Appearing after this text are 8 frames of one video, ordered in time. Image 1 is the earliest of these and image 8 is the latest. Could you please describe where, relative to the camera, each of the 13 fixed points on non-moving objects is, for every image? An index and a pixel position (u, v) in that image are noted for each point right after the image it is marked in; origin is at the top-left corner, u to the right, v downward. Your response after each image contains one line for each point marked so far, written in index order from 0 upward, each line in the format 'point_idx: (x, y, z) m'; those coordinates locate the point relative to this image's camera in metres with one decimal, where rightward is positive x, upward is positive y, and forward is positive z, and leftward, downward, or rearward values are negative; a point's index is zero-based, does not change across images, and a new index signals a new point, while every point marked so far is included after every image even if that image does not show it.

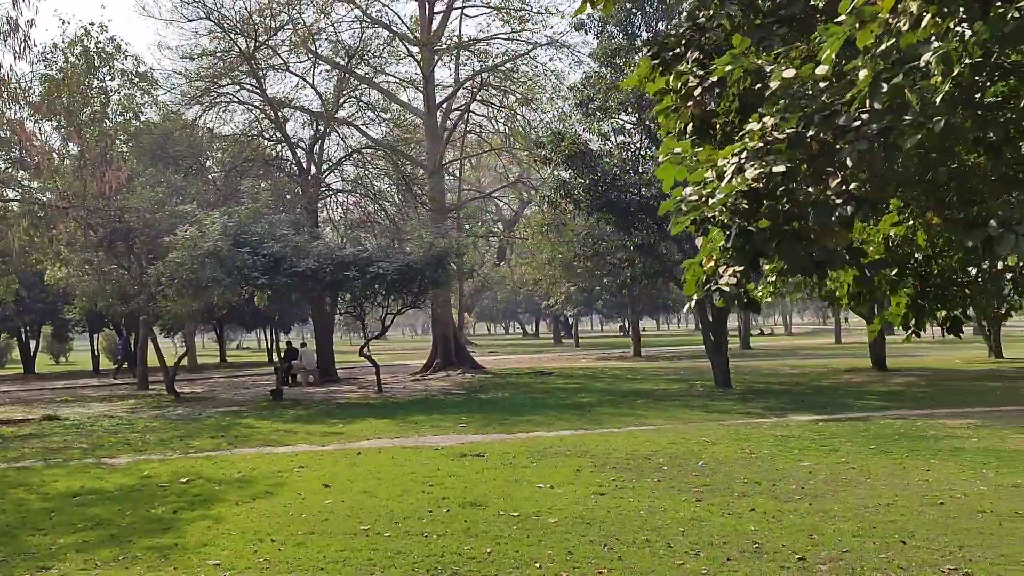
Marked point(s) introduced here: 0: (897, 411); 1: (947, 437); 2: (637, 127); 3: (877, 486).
0: (+6.5, -2.1, +15.0) m
1: (+5.7, -2.0, +11.7) m
2: (+2.7, +3.6, +19.5) m
3: (+3.6, -2.0, +8.8) m
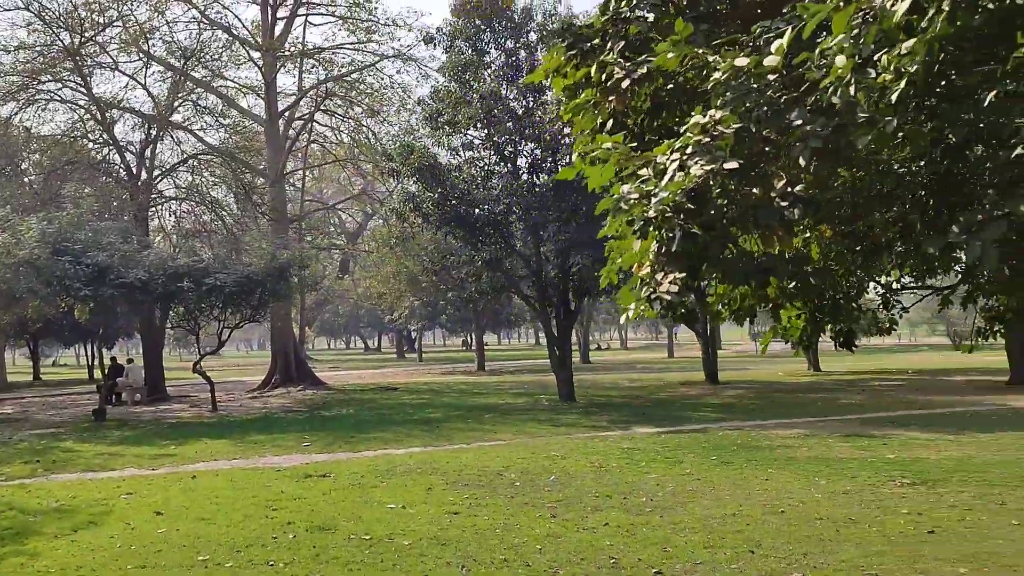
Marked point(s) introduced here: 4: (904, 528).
0: (+3.9, -2.4, +15.7) m
1: (+3.7, -2.2, +12.3) m
2: (-0.6, +3.2, +19.5) m
3: (+2.1, -2.1, +9.1) m
4: (+3.3, -2.0, +7.5) m
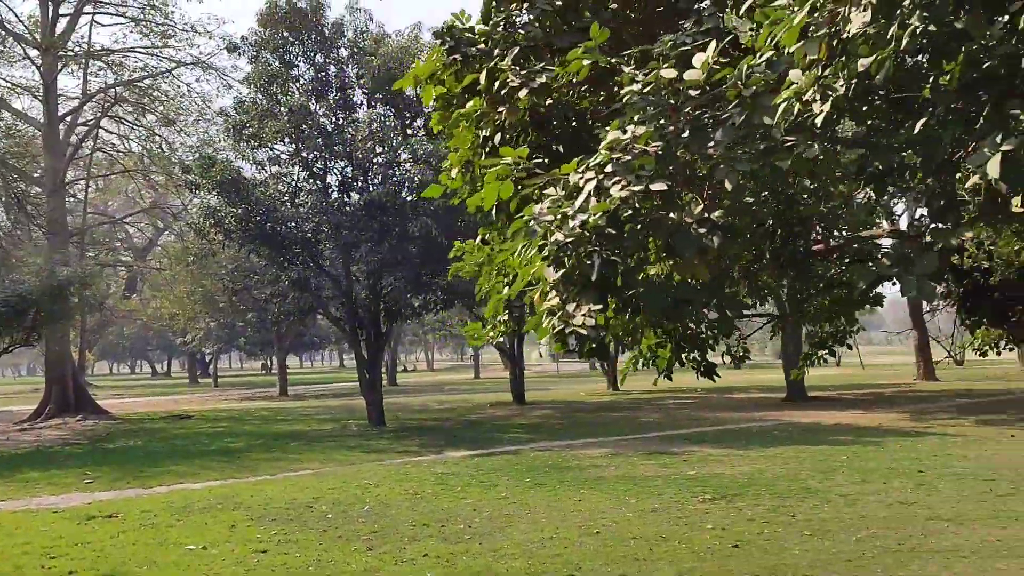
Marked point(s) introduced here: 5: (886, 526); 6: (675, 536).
0: (+0.5, -2.8, +15.9) m
1: (+1.1, -2.5, +12.6) m
2: (-4.6, +2.8, +18.9) m
3: (+0.3, -2.4, +9.1) m
4: (+1.8, -2.2, +7.8) m
5: (+3.5, -2.2, +8.2) m
6: (+1.5, -2.3, +8.1) m
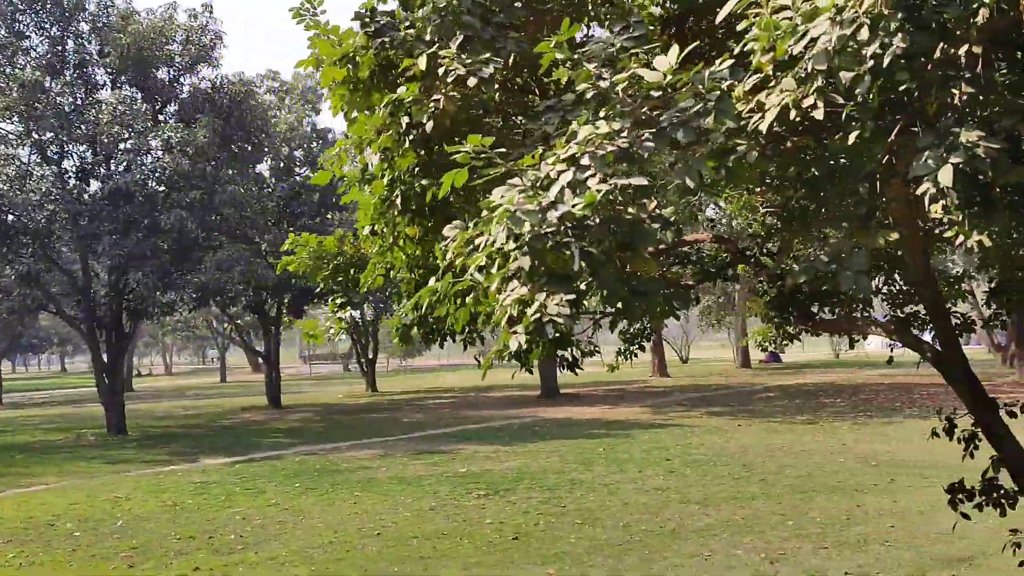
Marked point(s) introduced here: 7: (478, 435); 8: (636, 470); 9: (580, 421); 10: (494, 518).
0: (-3.6, -2.8, +15.5) m
1: (-2.1, -2.5, +12.4) m
2: (-9.3, +2.9, +16.9) m
3: (-2.0, -2.4, +8.9) m
4: (-0.2, -2.2, +8.0) m
5: (+1.4, -2.2, +8.8) m
6: (-0.5, -2.3, +8.3) m
7: (-0.6, -2.6, +15.8) m
8: (+1.6, -2.3, +11.3) m
9: (+1.3, -2.7, +17.9) m
10: (-0.2, -2.3, +8.8) m
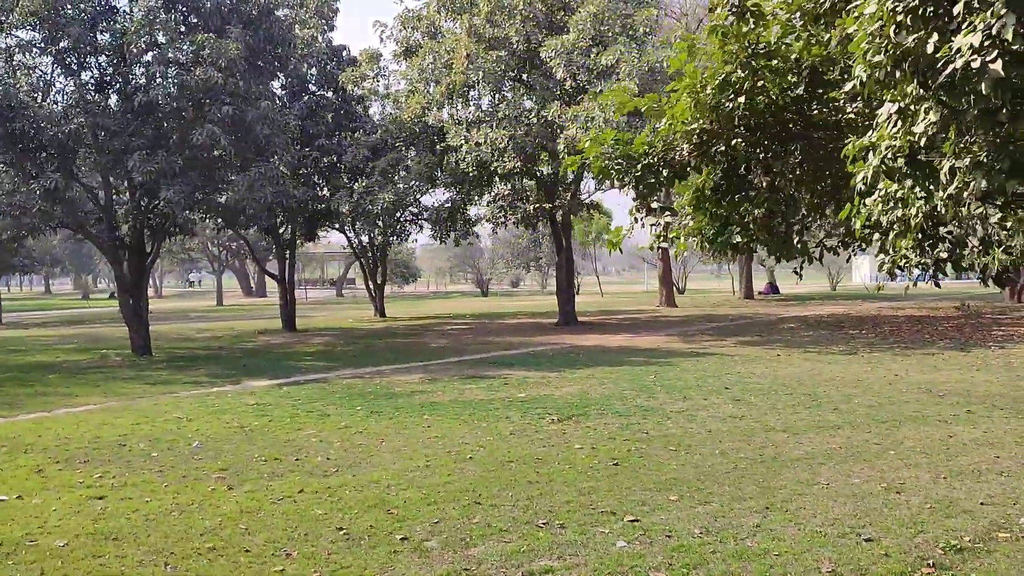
0: (-2.9, -1.4, +15.3) m
1: (-1.4, -1.4, +12.3) m
2: (-8.5, +4.4, +16.2) m
3: (-1.1, -1.6, +8.7) m
4: (+0.7, -1.5, +7.9) m
5: (+2.2, -1.5, +8.7) m
6: (+0.3, -1.5, +8.1) m
7: (+0.1, -1.3, +15.7) m
8: (+2.4, -1.4, +11.3) m
9: (+2.0, -1.2, +17.8) m
10: (+0.7, -1.5, +8.7) m
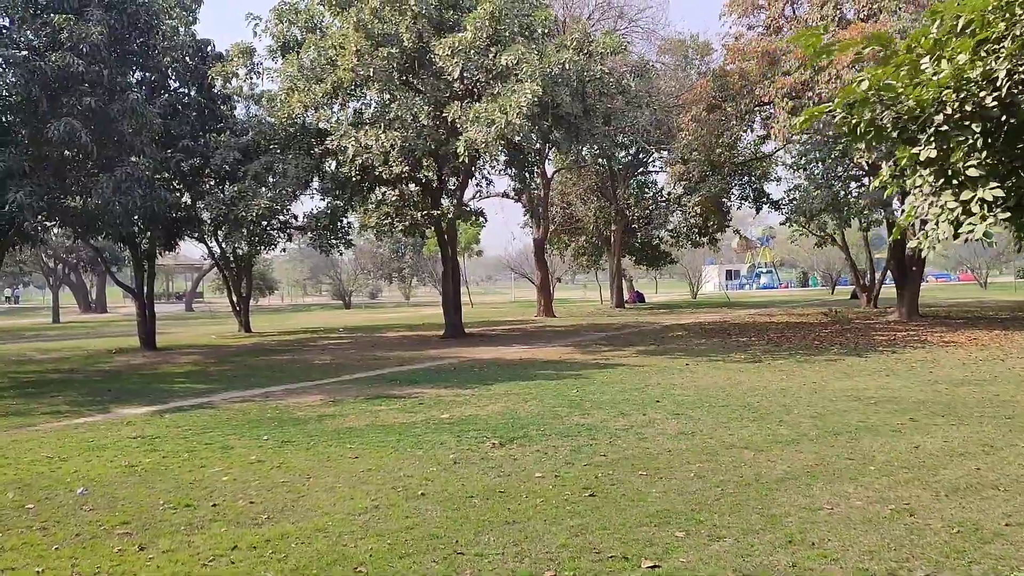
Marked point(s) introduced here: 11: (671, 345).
0: (-4.4, -1.6, +13.7) m
1: (-2.4, -1.6, +11.0) m
2: (-10.1, +4.1, +13.7) m
3: (-1.5, -1.7, +7.5) m
4: (+0.4, -1.6, +7.0) m
5: (+1.8, -1.6, +8.1) m
6: (0.0, -1.6, +7.2) m
7: (-1.5, -1.5, +14.7) m
8: (+1.5, -1.5, +10.6) m
9: (0.0, -1.4, +17.0) m
10: (+0.2, -1.6, +7.8) m
11: (+3.5, -1.3, +19.9) m
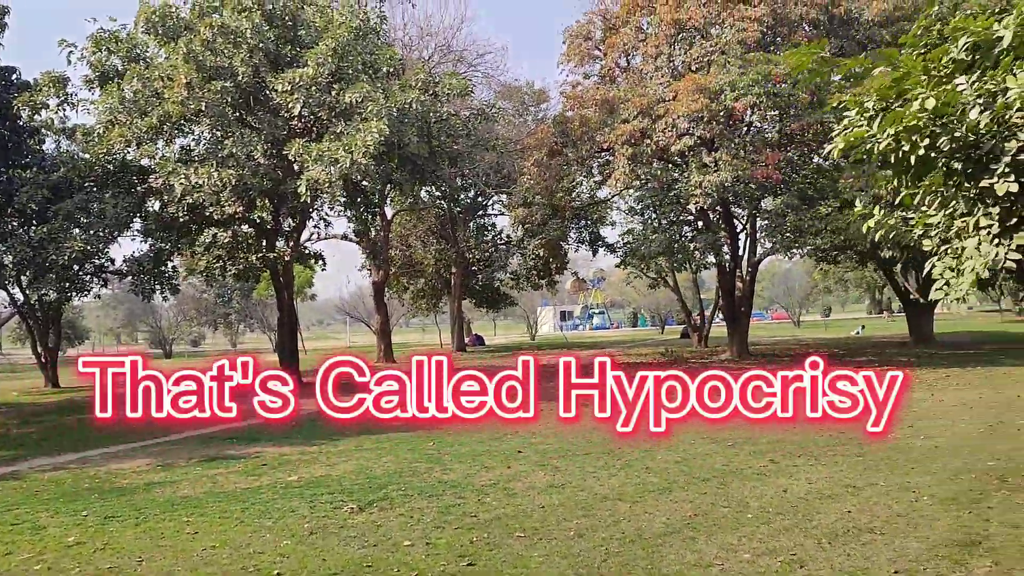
0: (-6.5, -2.3, +12.1) m
1: (-4.0, -2.2, +9.8) m
2: (-12.2, +3.3, +11.3) m
3: (-2.5, -2.1, +6.5) m
4: (-0.6, -2.0, +6.4) m
5: (+0.6, -2.0, +7.7) m
6: (-1.0, -2.0, +6.5) m
7: (-3.8, -2.2, +13.5) m
8: (-0.1, -2.0, +10.2) m
9: (-2.7, -2.3, +16.2) m
10: (-0.8, -2.0, +7.2) m
11: (+0.2, -2.3, +19.6) m
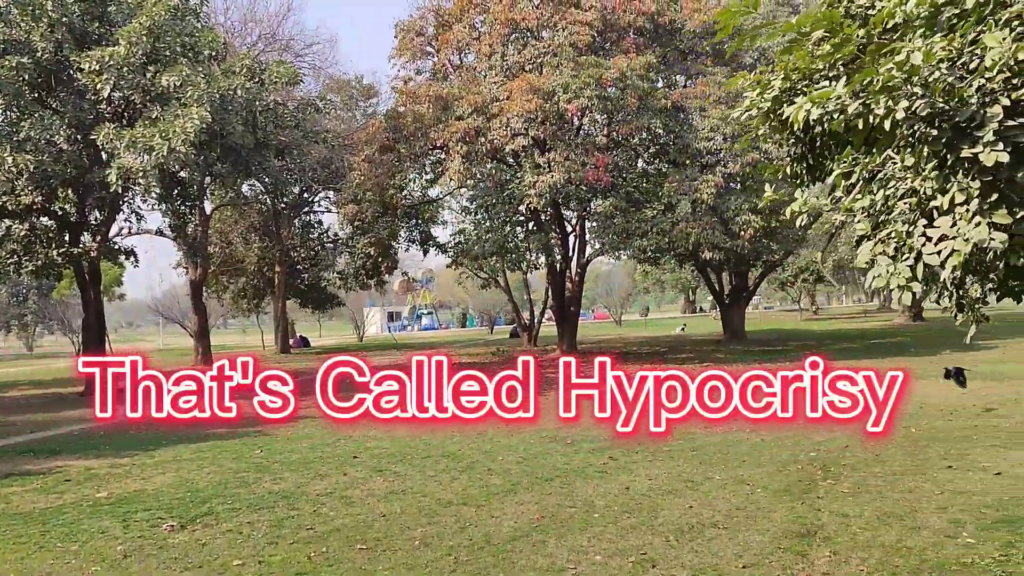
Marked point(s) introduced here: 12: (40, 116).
0: (-8.5, -2.3, +10.3) m
1: (-5.6, -2.1, +8.6) m
2: (-13.9, +3.4, +8.4) m
3: (-3.6, -2.0, +5.6) m
4: (-1.6, -2.0, +5.9) m
5: (-0.7, -1.9, +7.4) m
6: (-2.0, -2.0, +5.9) m
7: (-6.2, -2.2, +12.2) m
8: (-1.9, -2.0, +9.6) m
9: (-5.6, -2.2, +15.0) m
10: (-2.0, -2.0, +6.6) m
11: (-3.4, -2.2, +19.0) m
12: (-8.5, +3.1, +16.0) m
